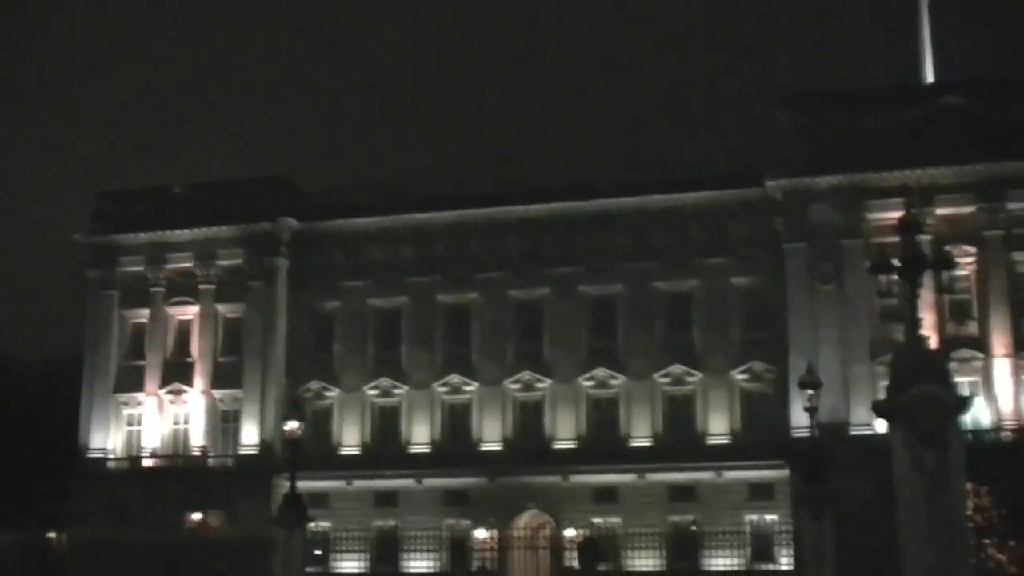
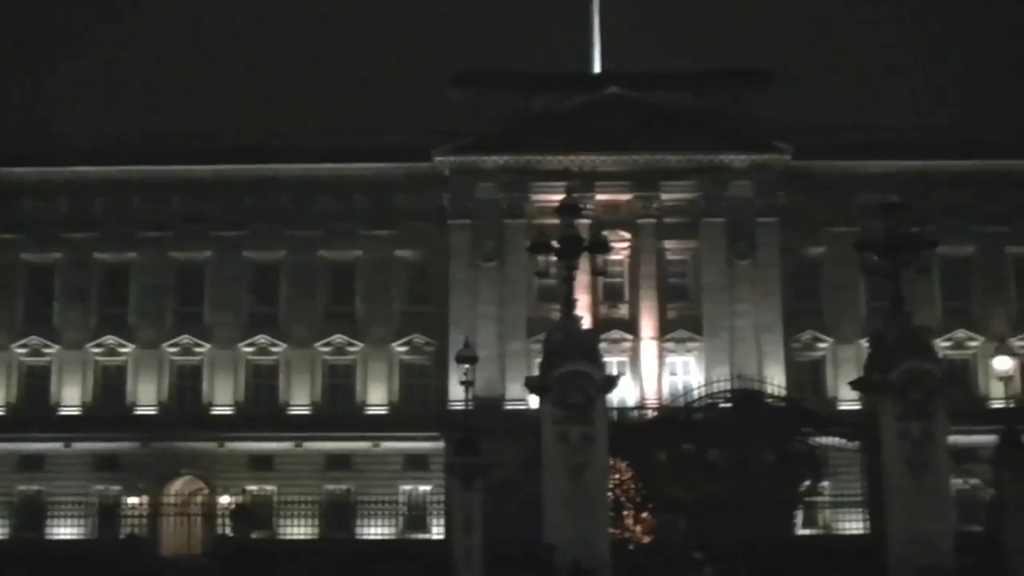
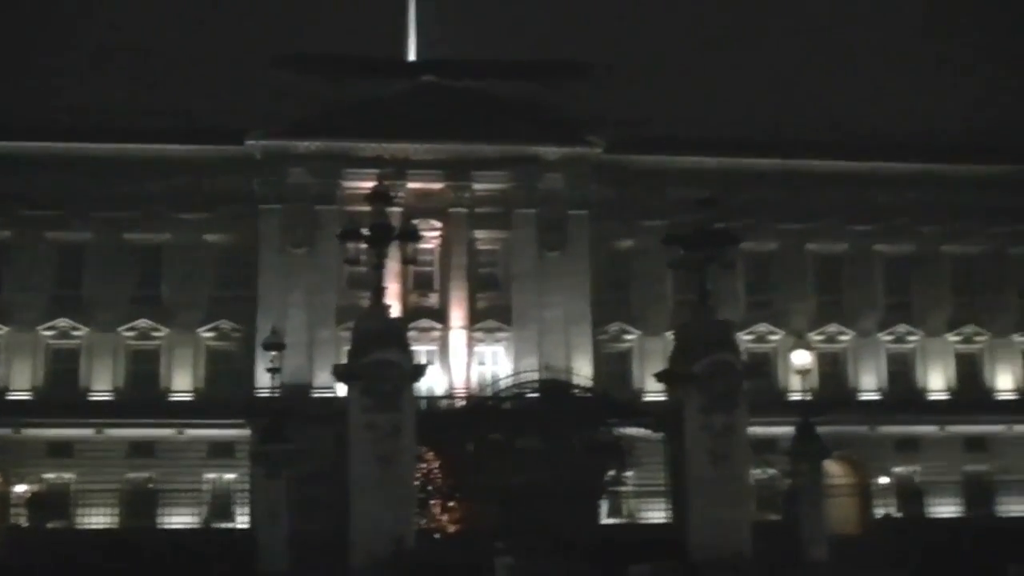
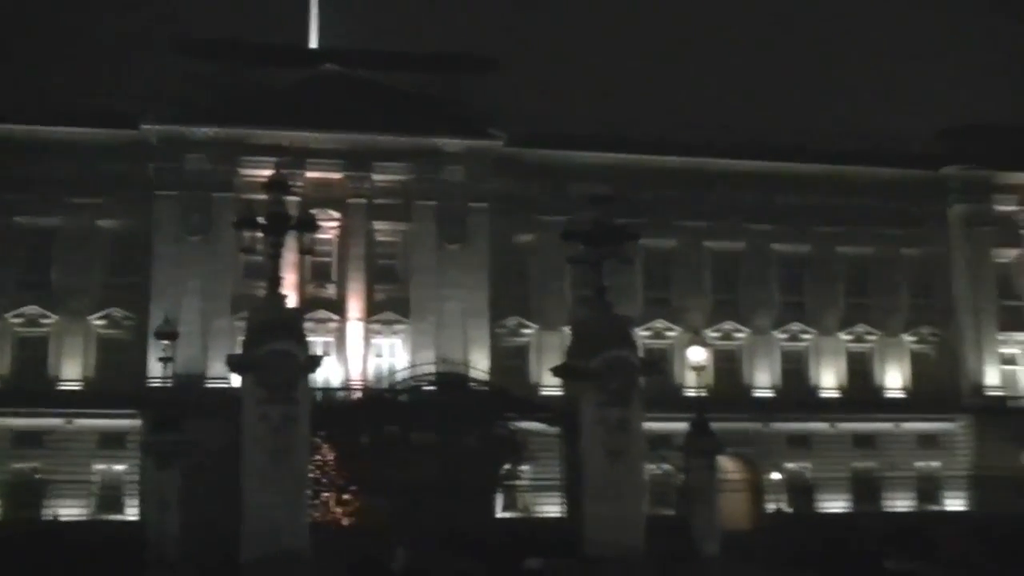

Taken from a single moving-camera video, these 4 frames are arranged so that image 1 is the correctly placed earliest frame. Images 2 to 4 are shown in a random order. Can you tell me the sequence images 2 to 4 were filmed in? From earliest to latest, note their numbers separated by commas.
2, 3, 4
